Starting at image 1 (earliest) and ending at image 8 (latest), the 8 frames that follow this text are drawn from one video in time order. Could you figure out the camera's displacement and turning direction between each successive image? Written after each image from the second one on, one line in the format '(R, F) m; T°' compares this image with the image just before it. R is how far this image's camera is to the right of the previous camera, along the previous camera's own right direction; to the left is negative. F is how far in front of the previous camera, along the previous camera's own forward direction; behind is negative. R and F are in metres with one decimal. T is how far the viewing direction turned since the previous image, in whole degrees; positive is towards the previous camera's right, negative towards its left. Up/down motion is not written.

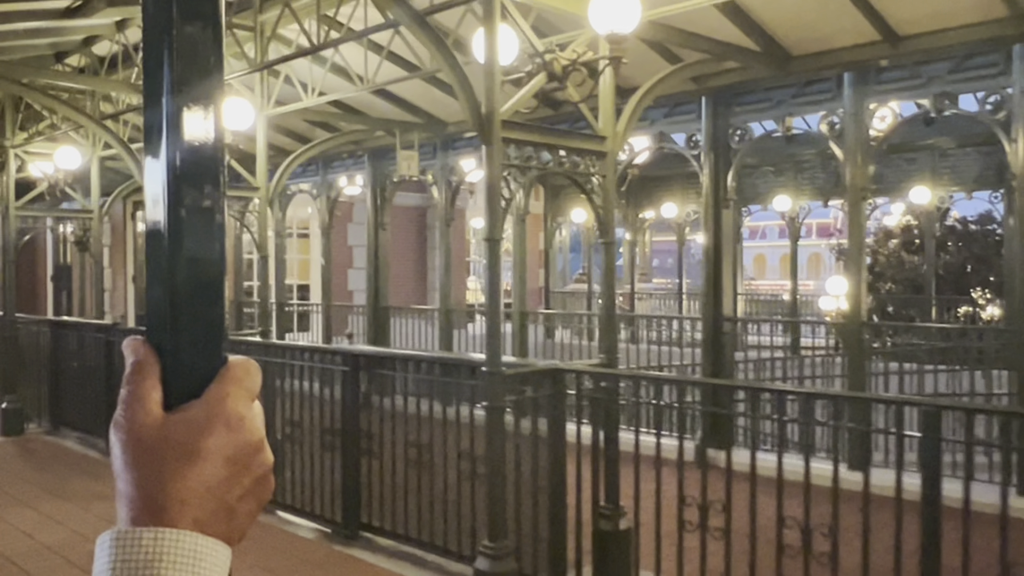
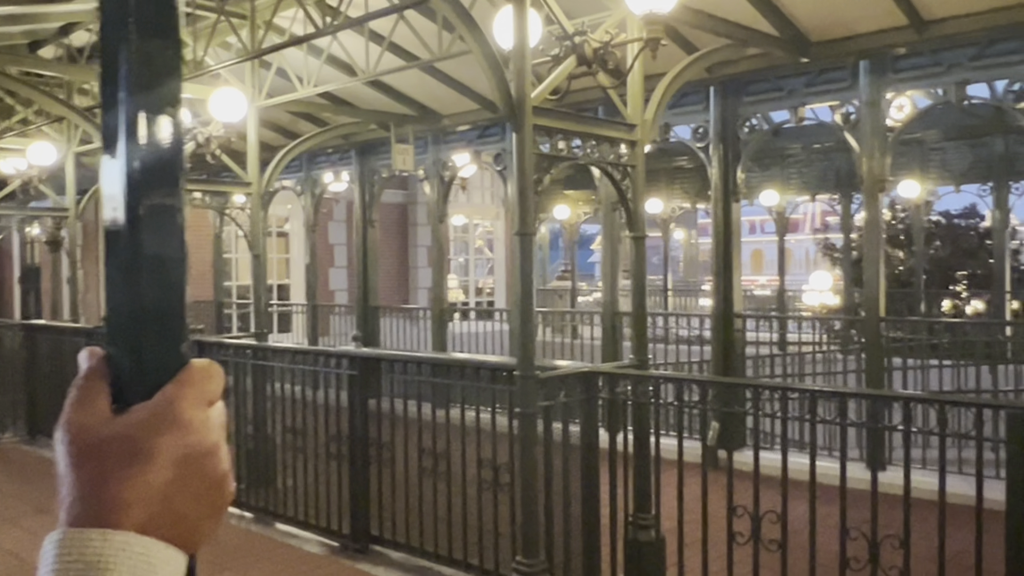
(-0.4, +0.4) m; +2°
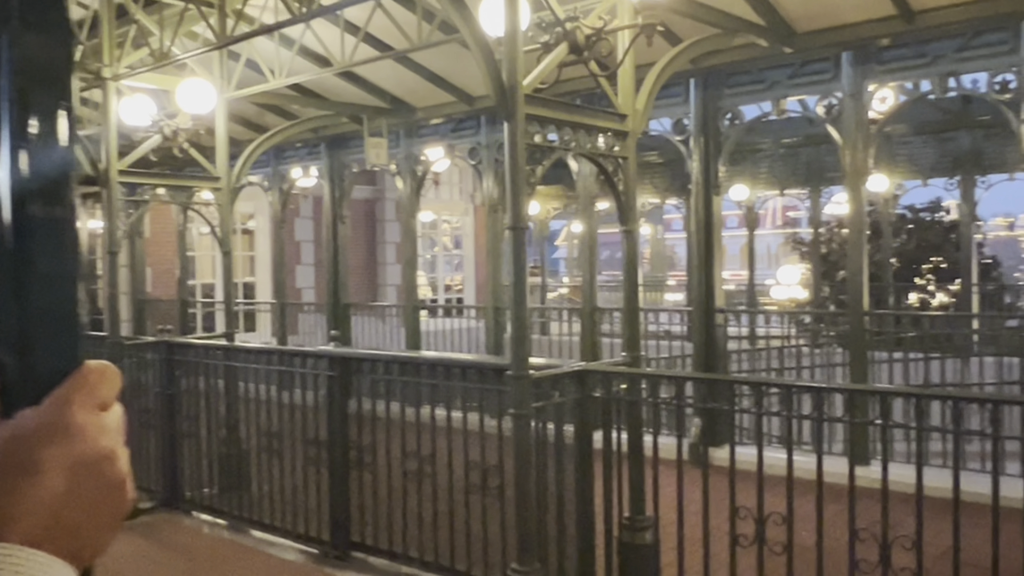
(-0.2, +0.2) m; +2°
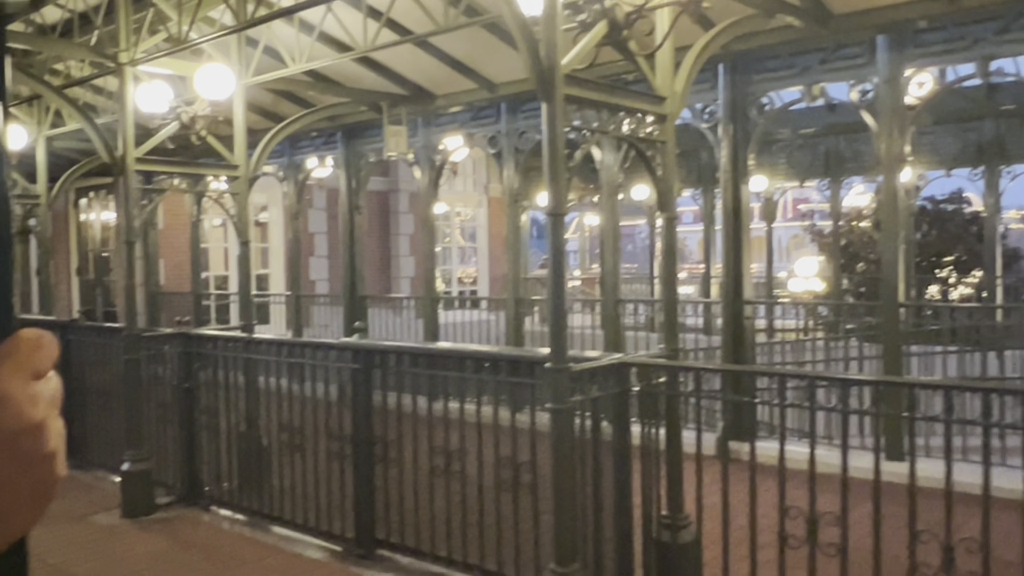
(-0.2, +0.2) m; -1°
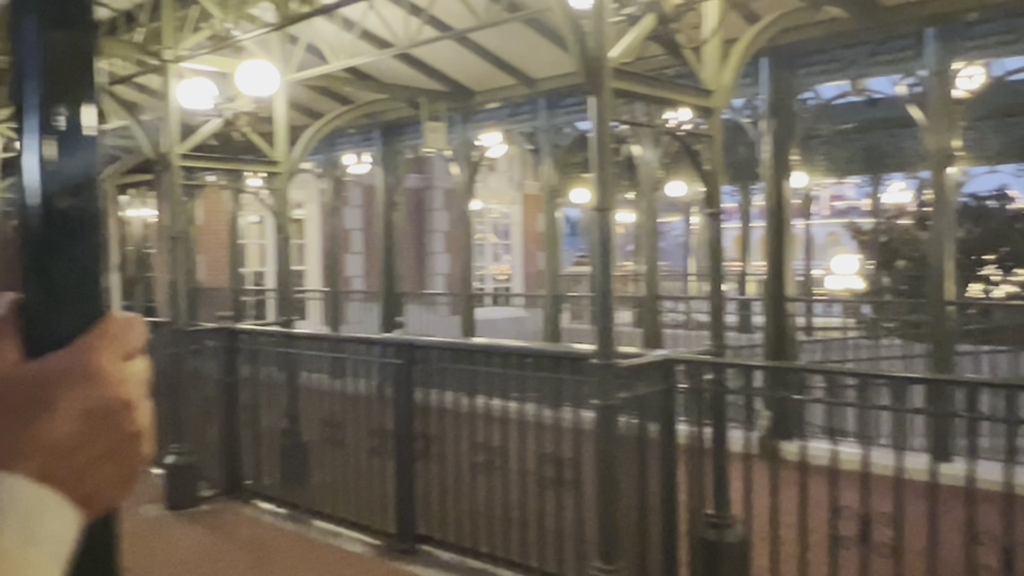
(-0.1, 0.0) m; -2°
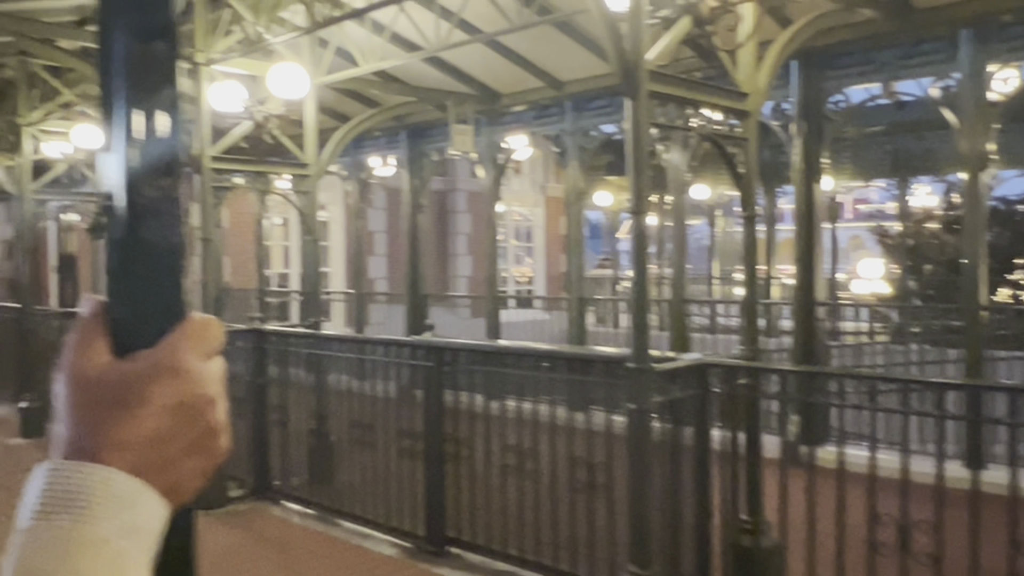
(-0.1, 0.0) m; -1°
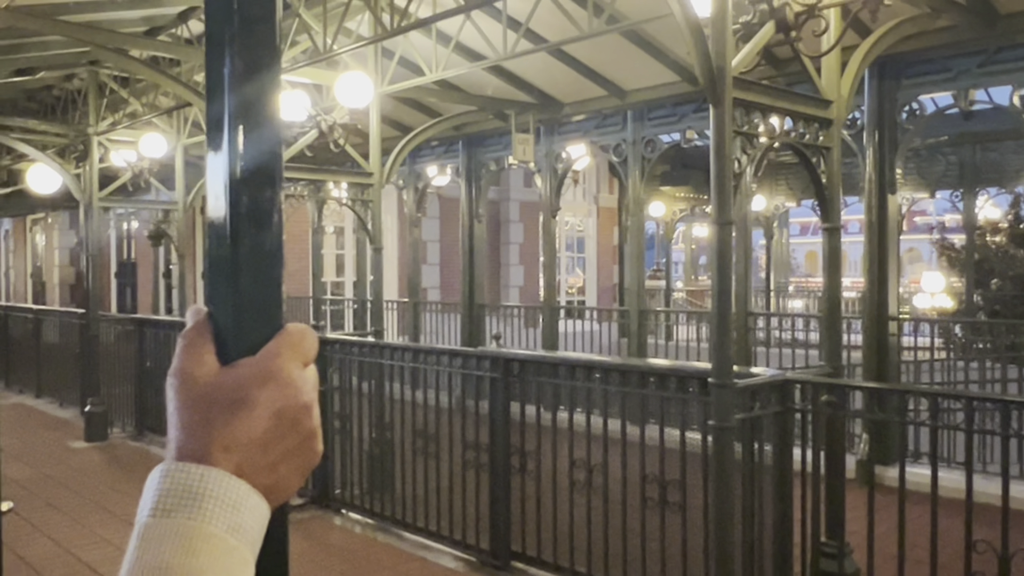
(-0.2, +0.1) m; -3°
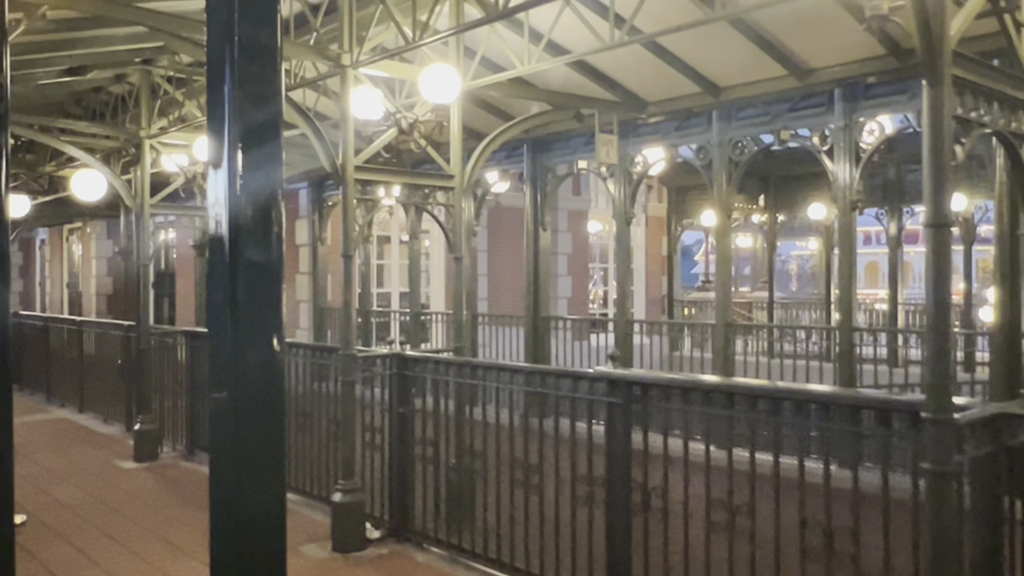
(-0.6, +0.7) m; -1°
